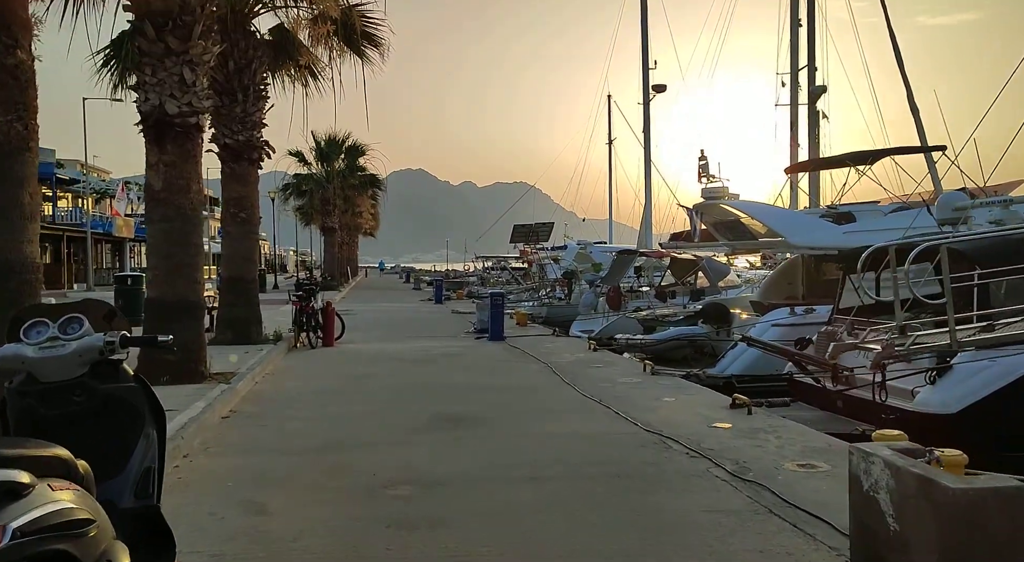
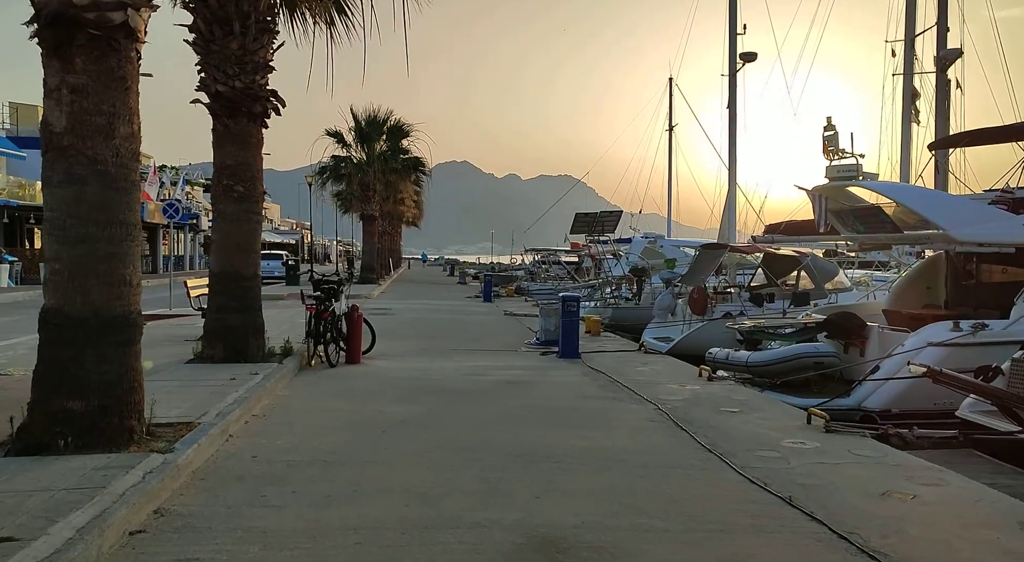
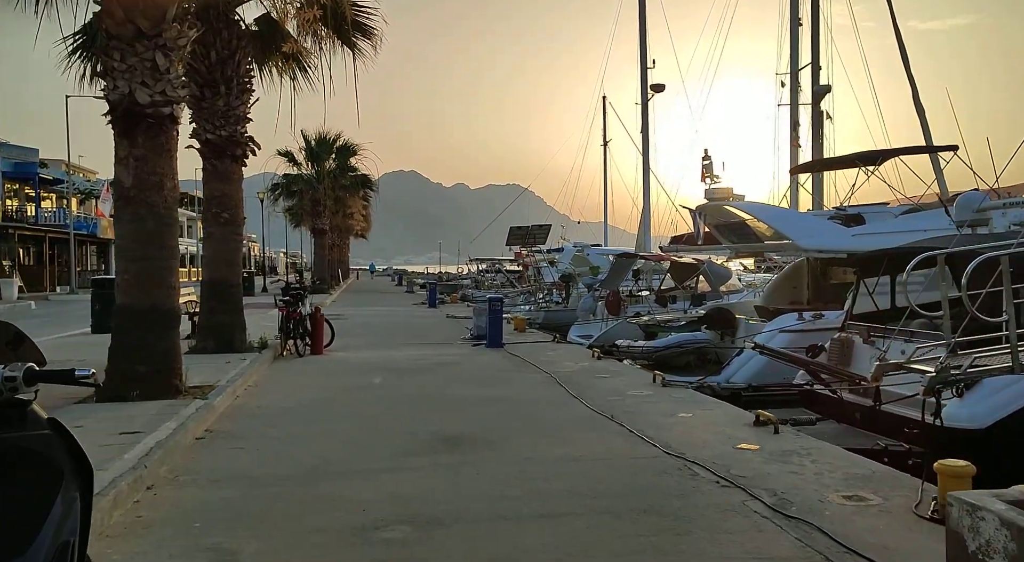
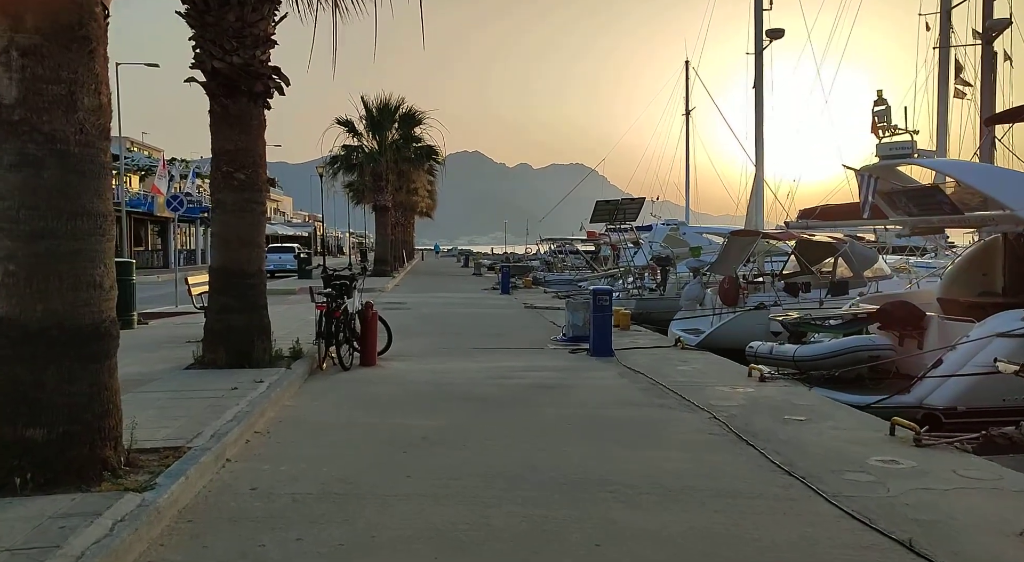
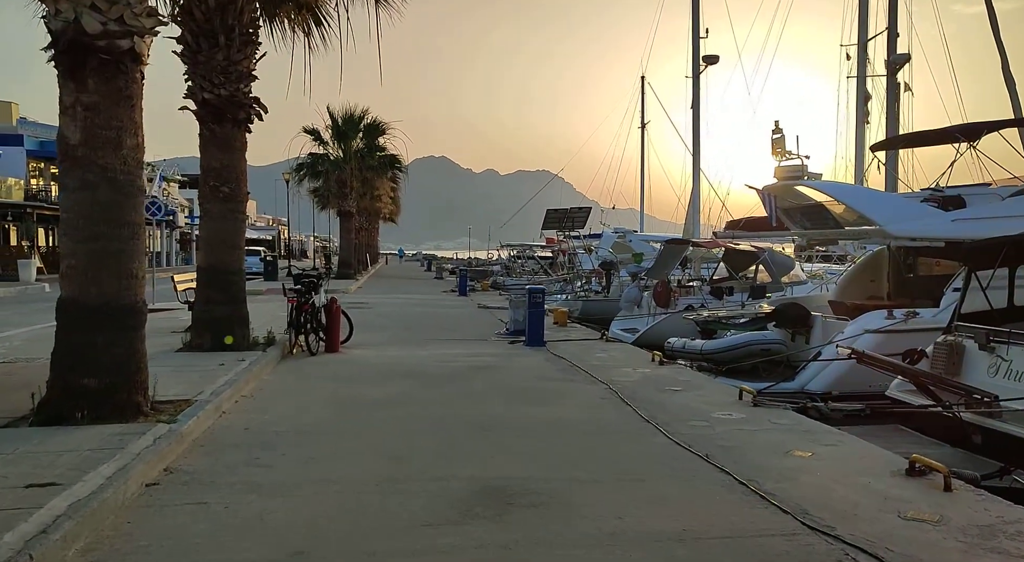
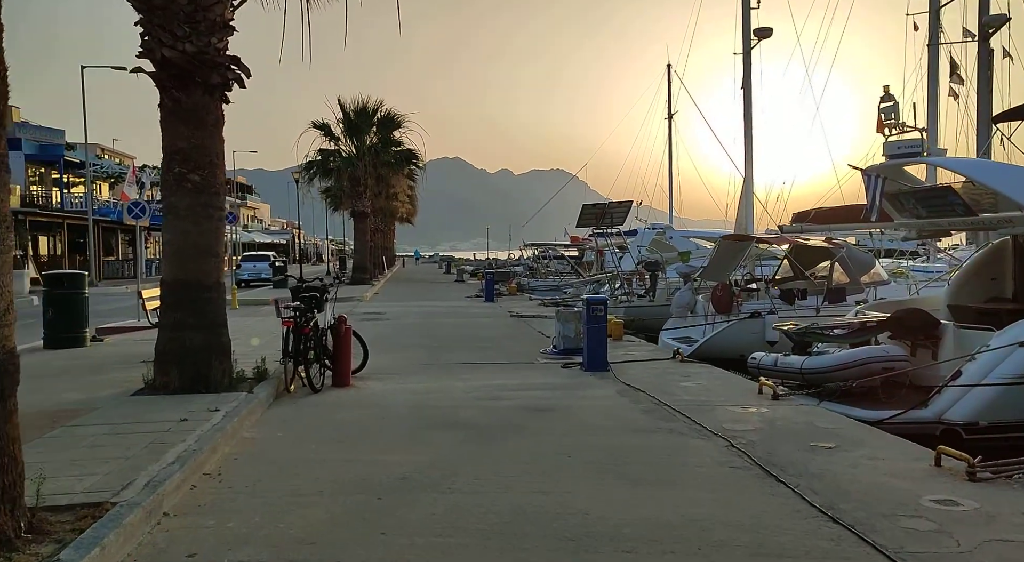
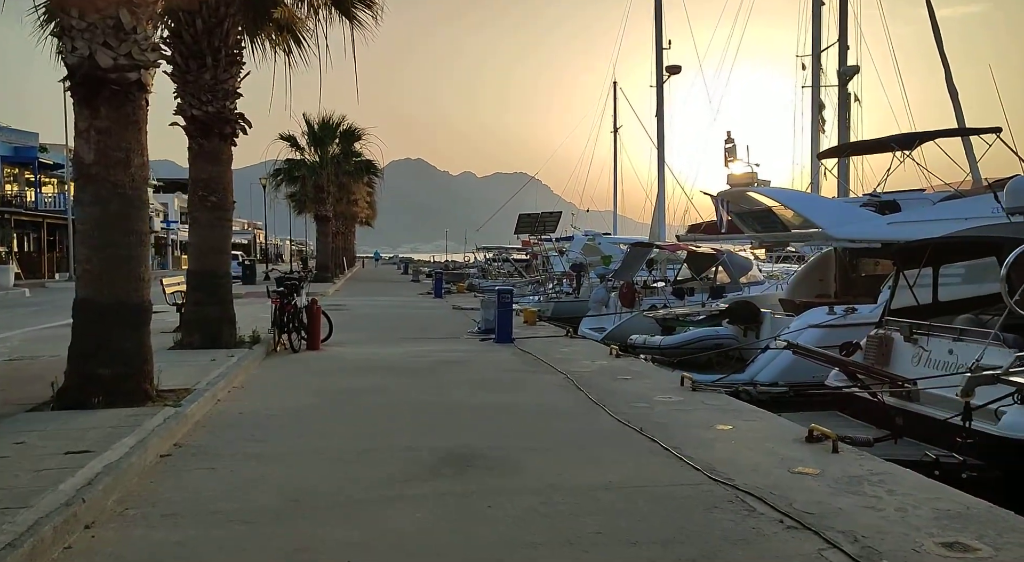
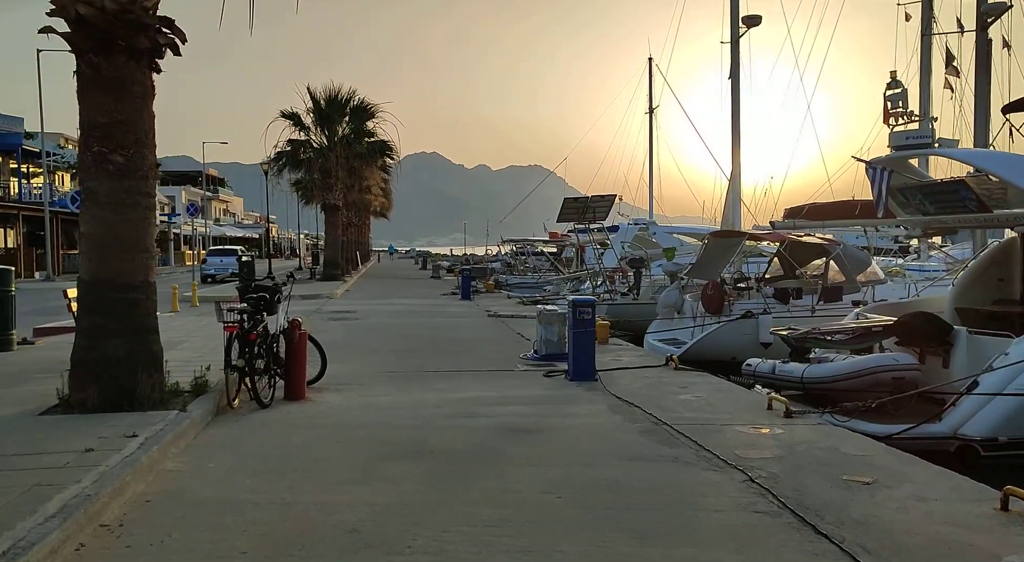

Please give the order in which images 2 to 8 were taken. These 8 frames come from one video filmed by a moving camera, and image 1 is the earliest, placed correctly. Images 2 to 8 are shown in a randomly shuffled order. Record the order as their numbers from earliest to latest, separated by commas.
3, 7, 5, 2, 4, 6, 8
